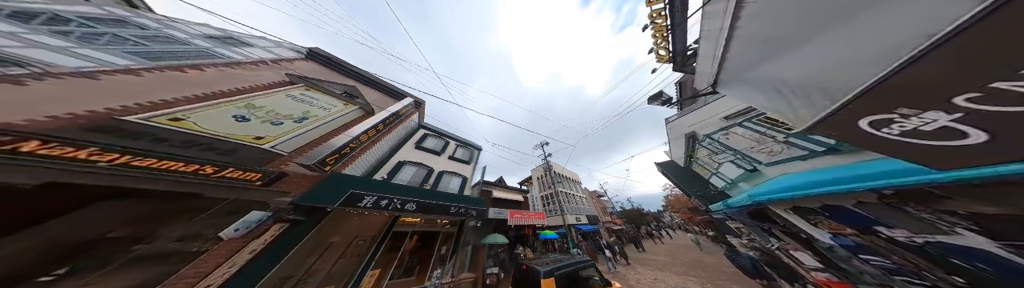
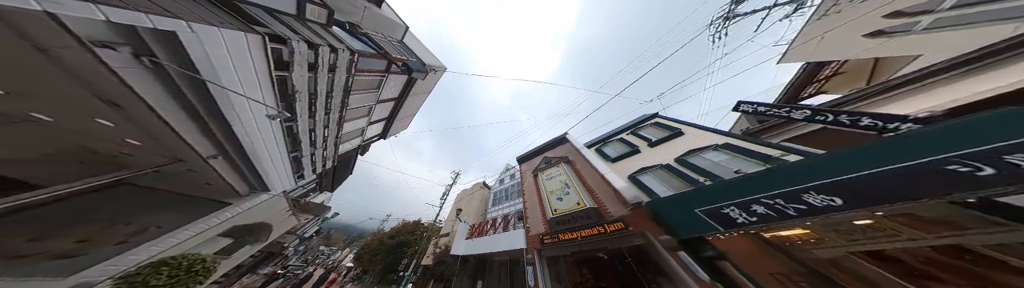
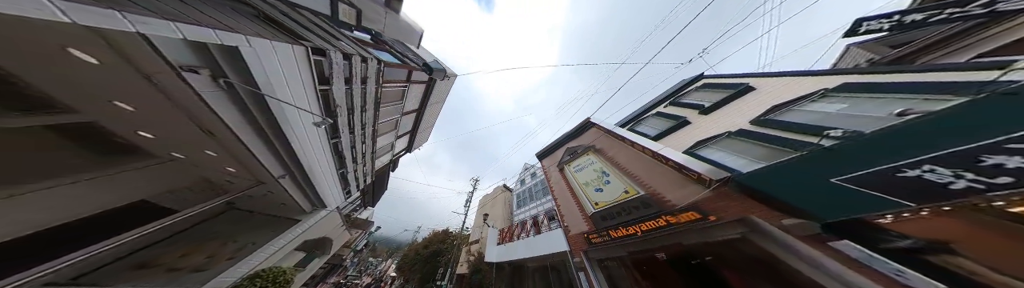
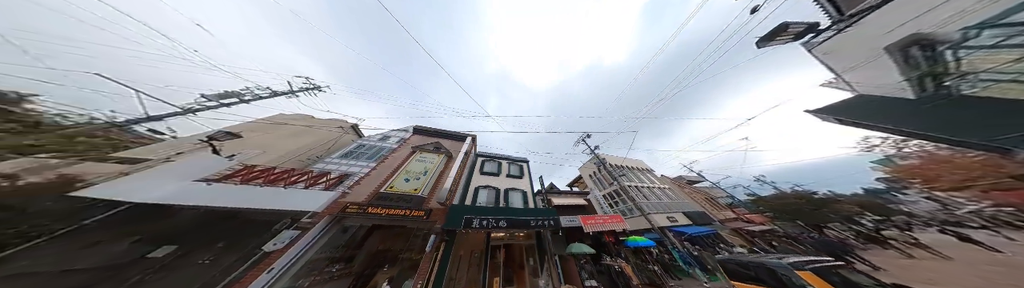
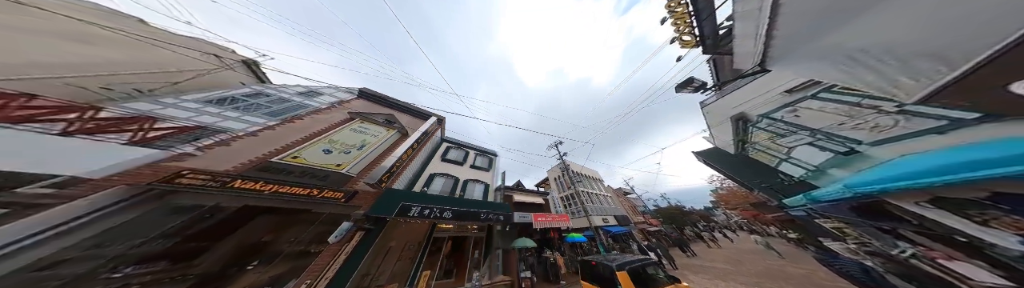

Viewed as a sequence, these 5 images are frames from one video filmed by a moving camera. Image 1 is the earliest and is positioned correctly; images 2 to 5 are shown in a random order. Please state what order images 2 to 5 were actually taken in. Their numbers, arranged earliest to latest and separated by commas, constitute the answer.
5, 4, 2, 3
